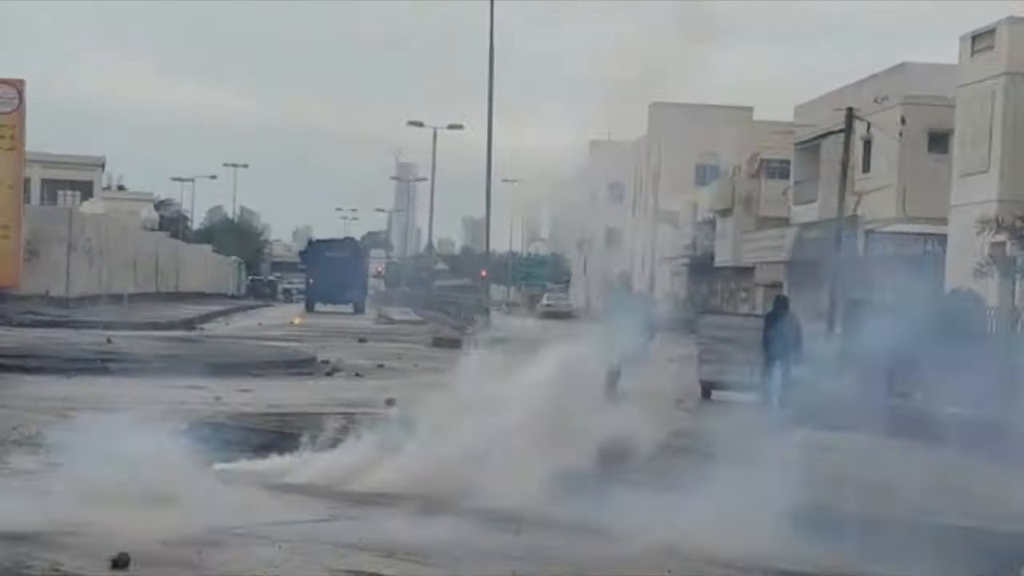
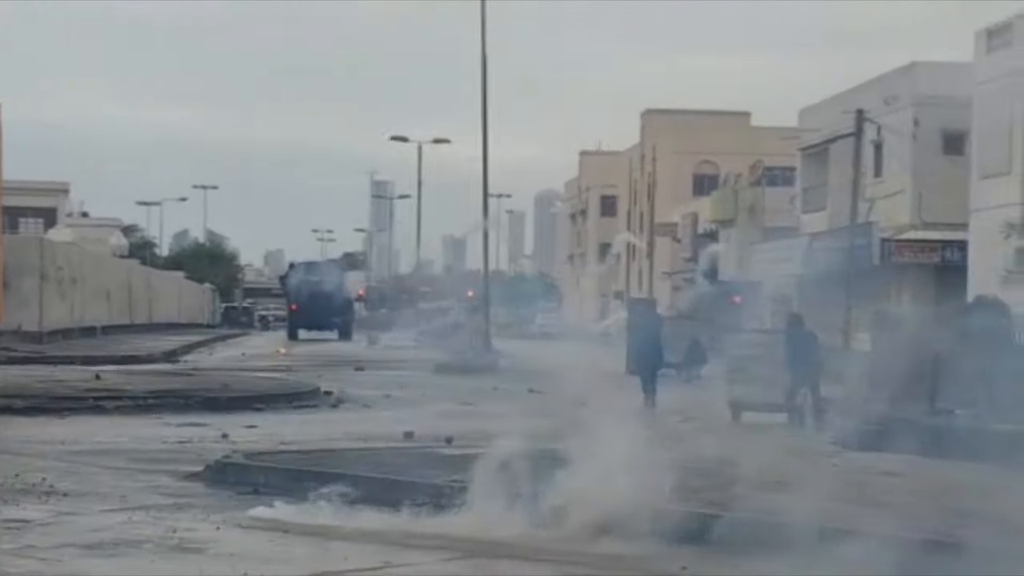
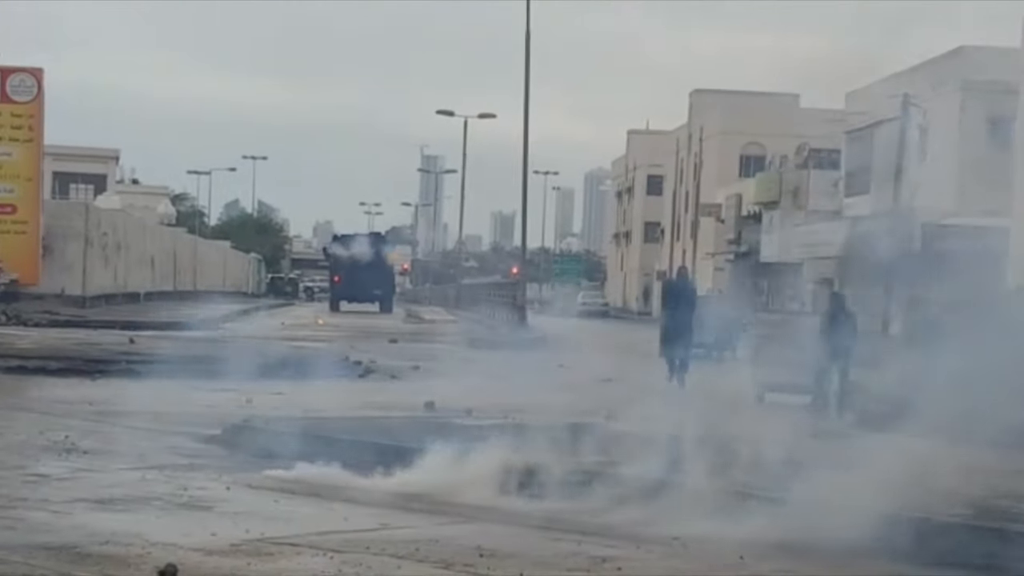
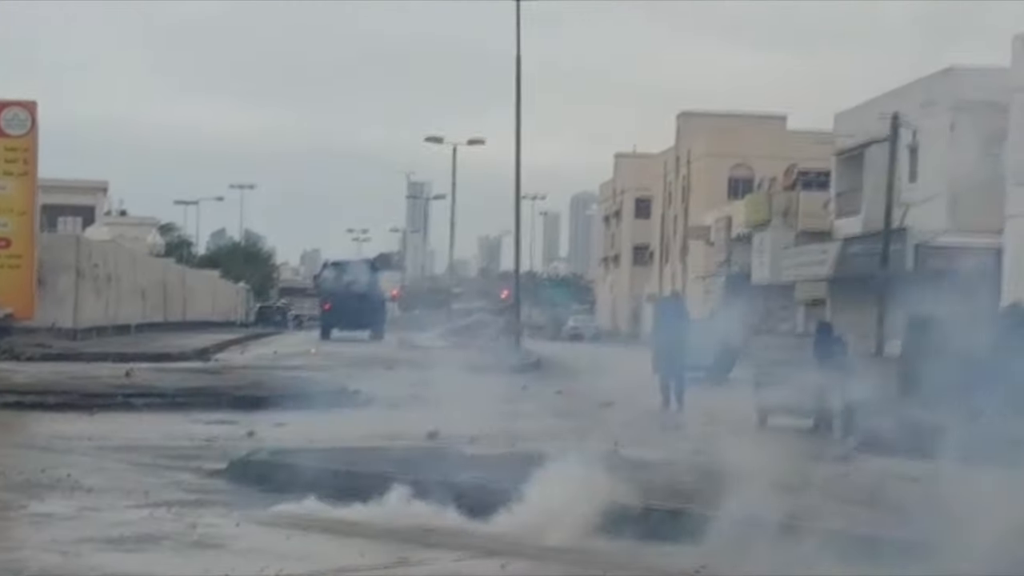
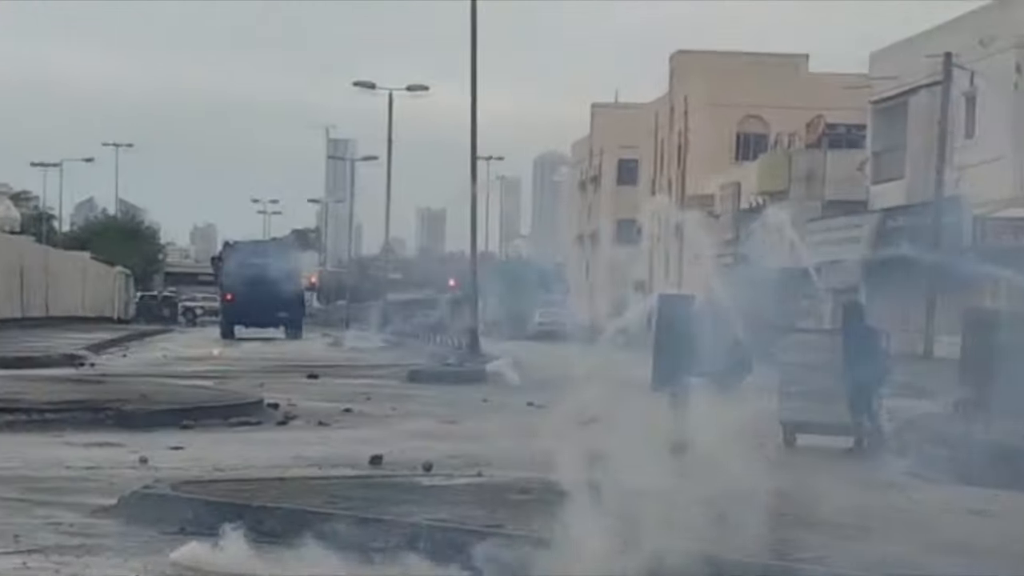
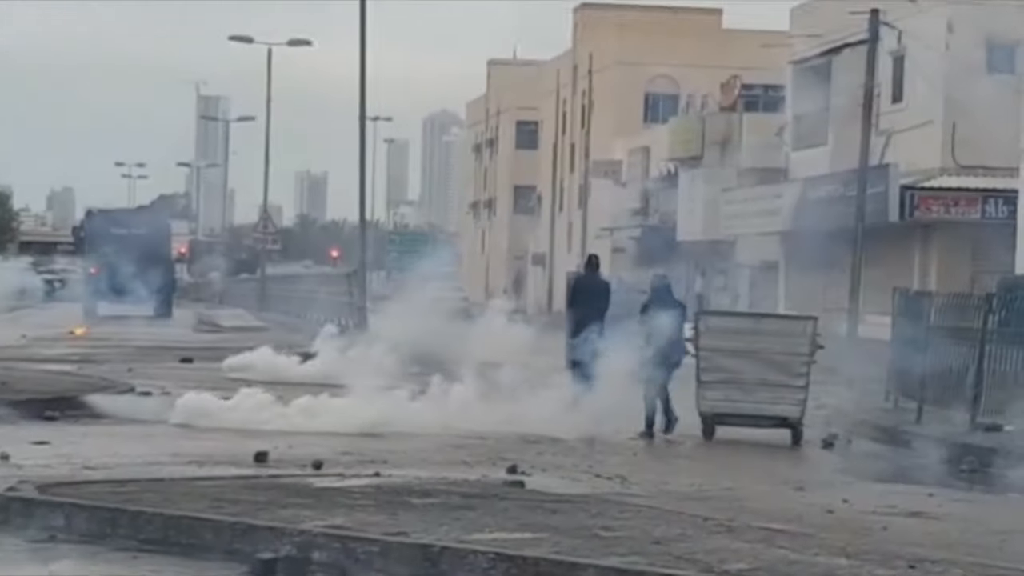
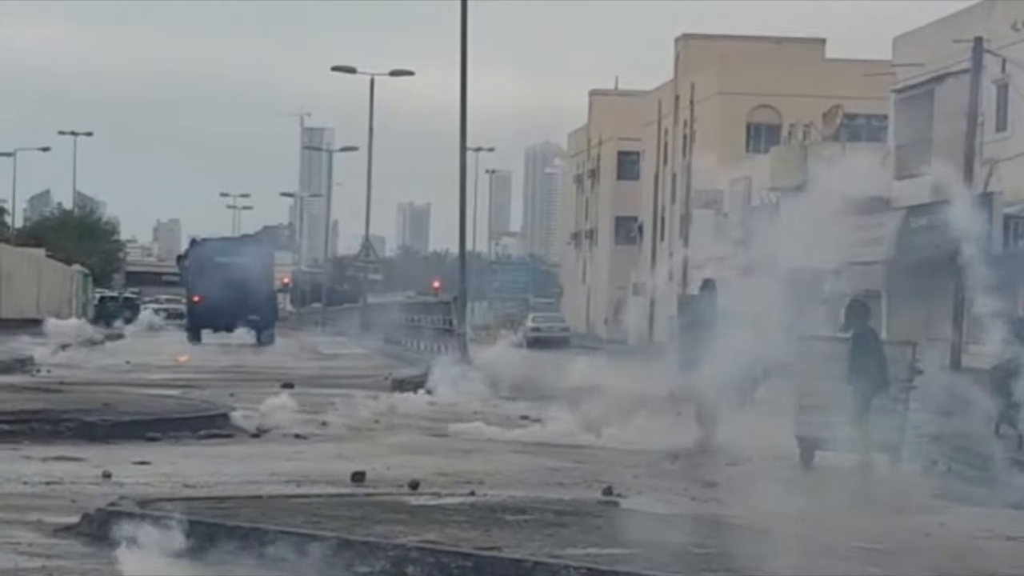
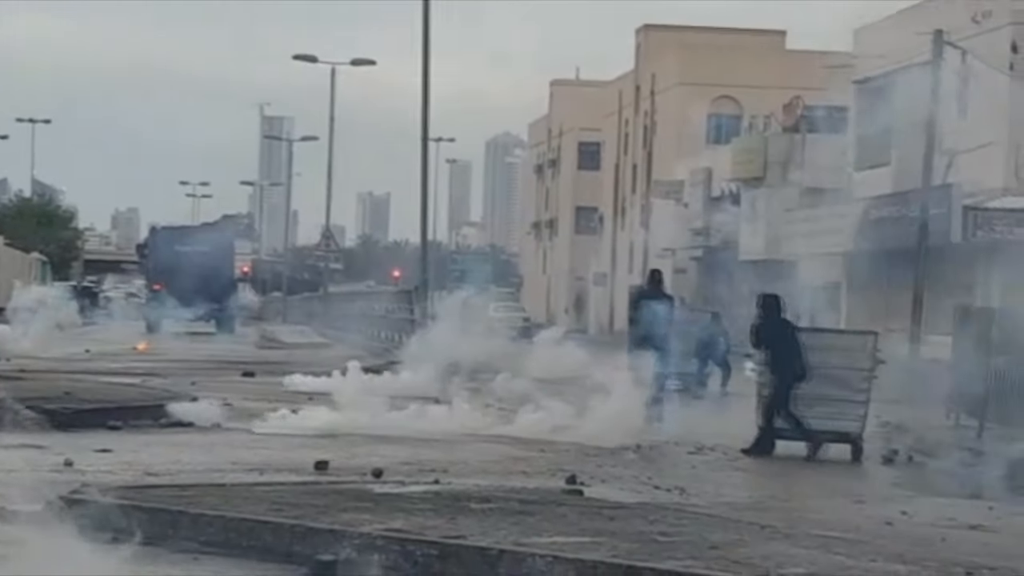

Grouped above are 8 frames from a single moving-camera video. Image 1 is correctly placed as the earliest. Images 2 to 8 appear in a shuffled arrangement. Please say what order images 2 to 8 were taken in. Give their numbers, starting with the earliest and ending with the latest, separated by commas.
3, 4, 2, 5, 7, 8, 6
